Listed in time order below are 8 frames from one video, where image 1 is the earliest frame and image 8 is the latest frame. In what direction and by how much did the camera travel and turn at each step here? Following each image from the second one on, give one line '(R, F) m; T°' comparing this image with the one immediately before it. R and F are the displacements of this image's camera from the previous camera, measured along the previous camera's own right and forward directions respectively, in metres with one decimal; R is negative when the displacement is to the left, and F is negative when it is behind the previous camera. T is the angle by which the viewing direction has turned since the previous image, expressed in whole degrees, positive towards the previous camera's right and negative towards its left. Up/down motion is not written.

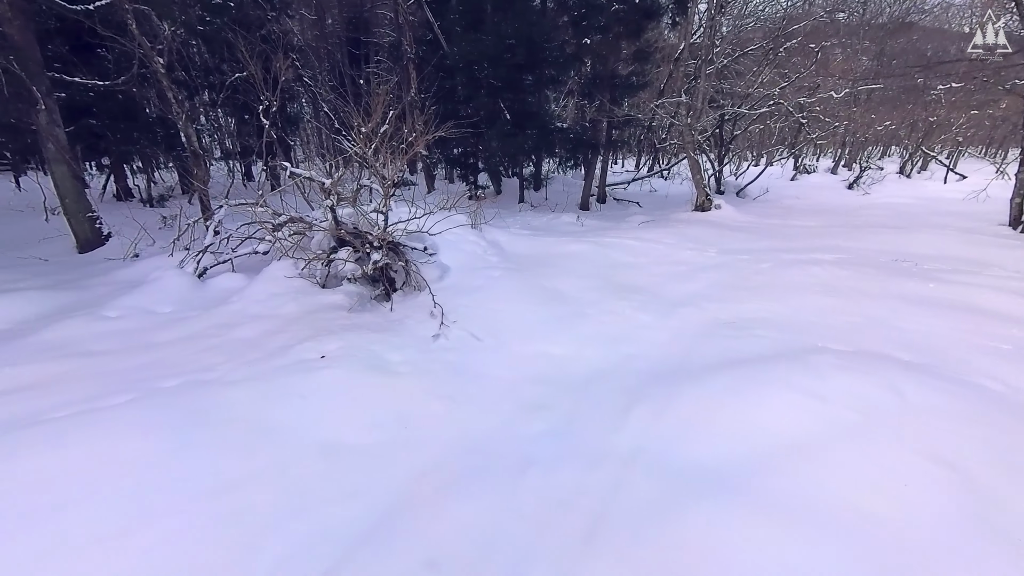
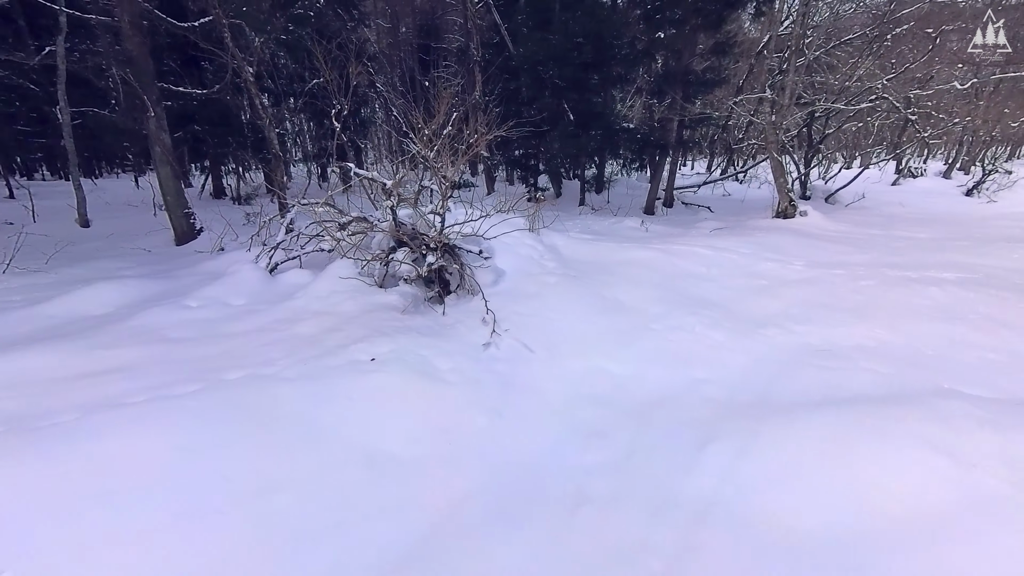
(0.0, +0.3) m; -8°
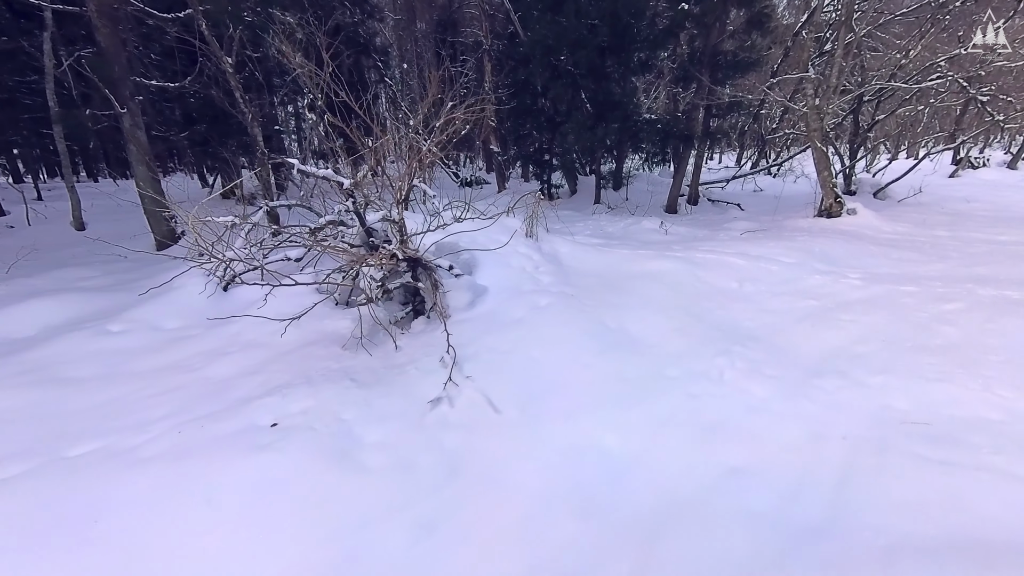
(+0.4, +1.1) m; -3°
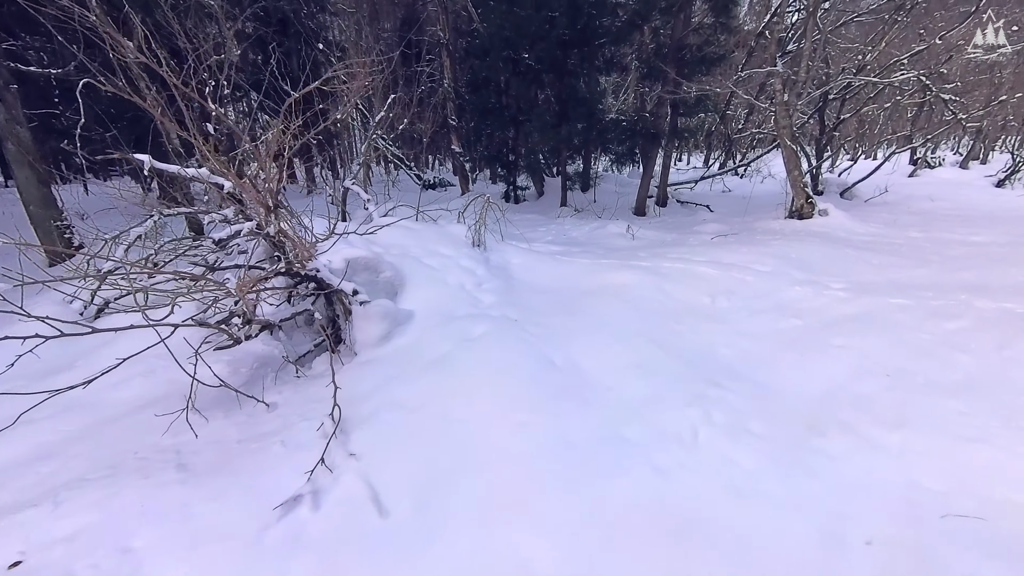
(+0.5, +0.9) m; +3°
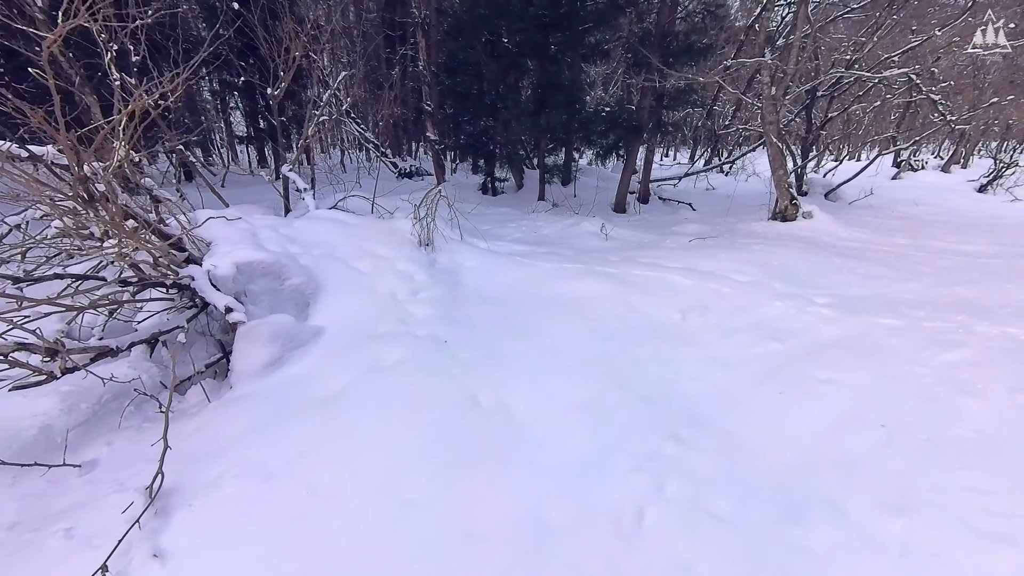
(+0.5, +0.7) m; +2°
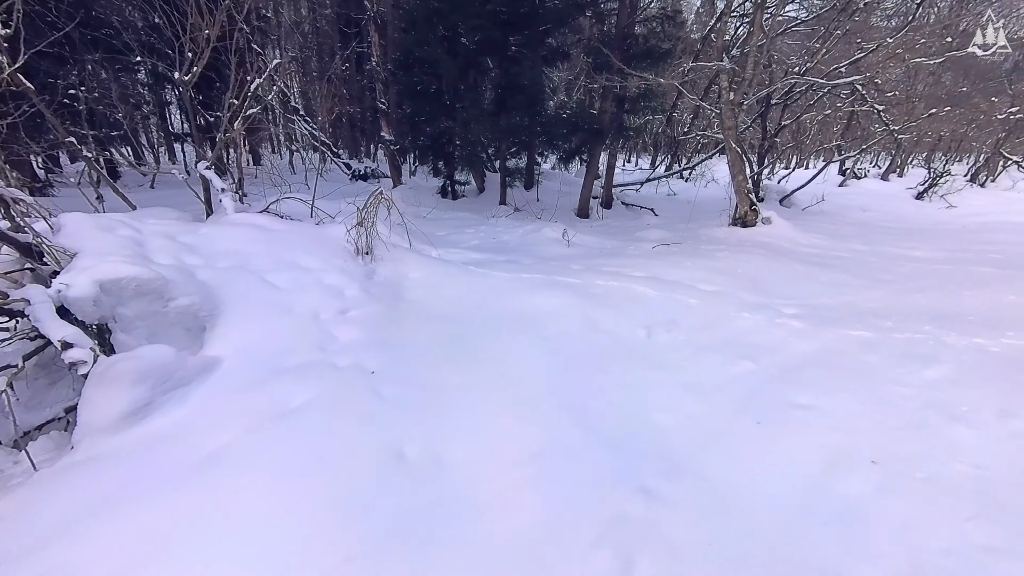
(+0.2, +0.5) m; +5°
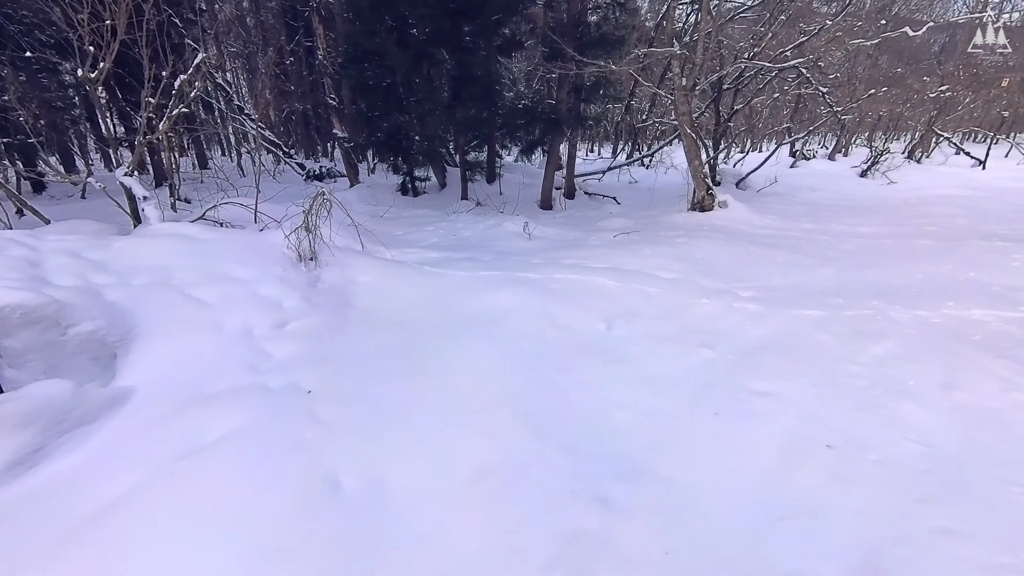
(+0.2, +0.2) m; +4°
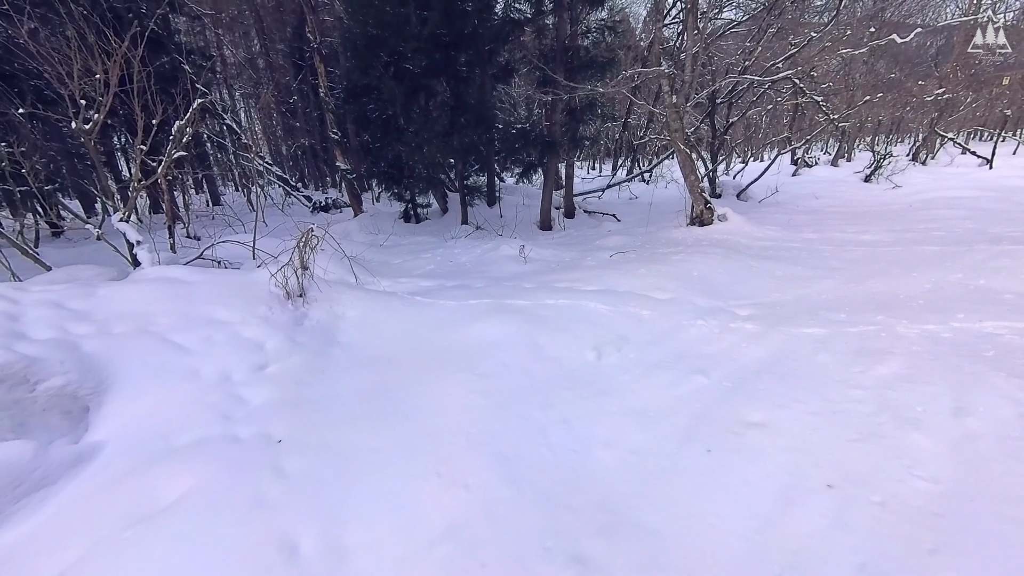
(+0.2, +0.1) m; -1°
